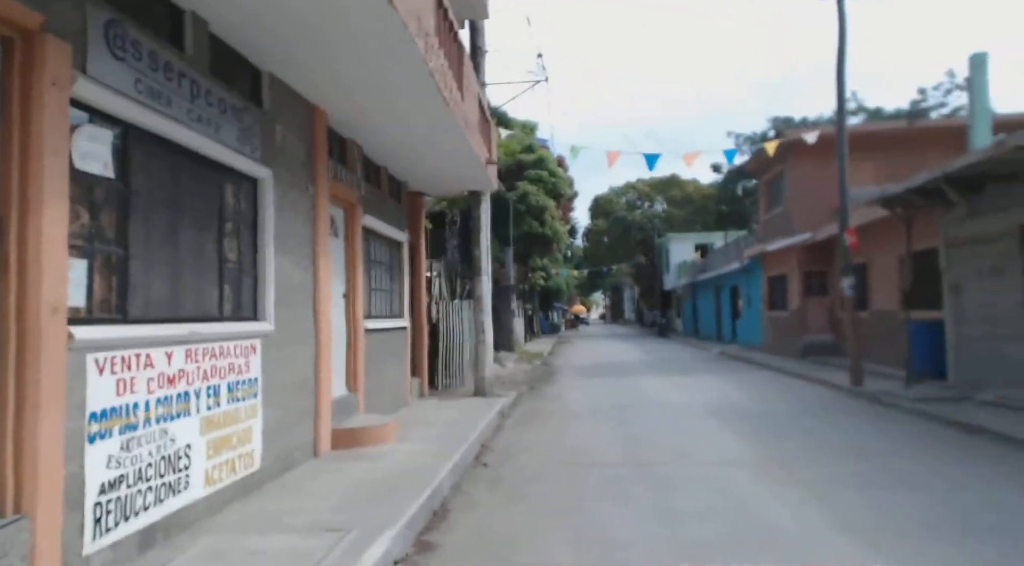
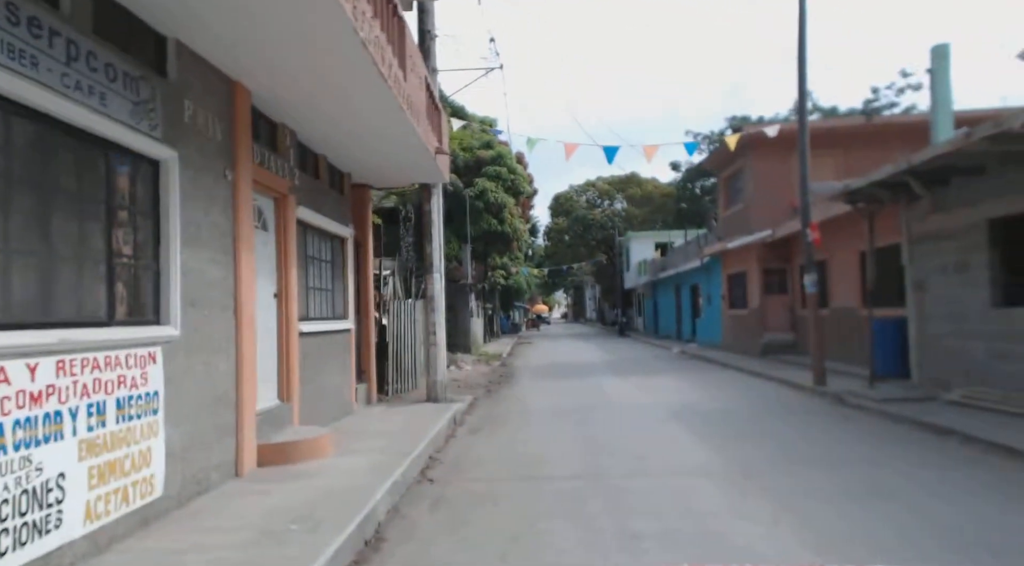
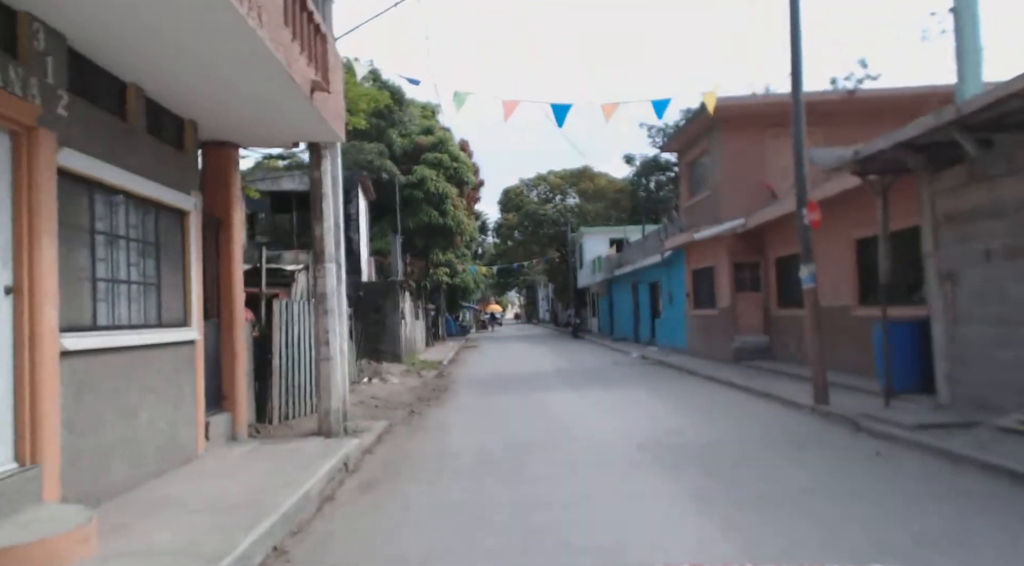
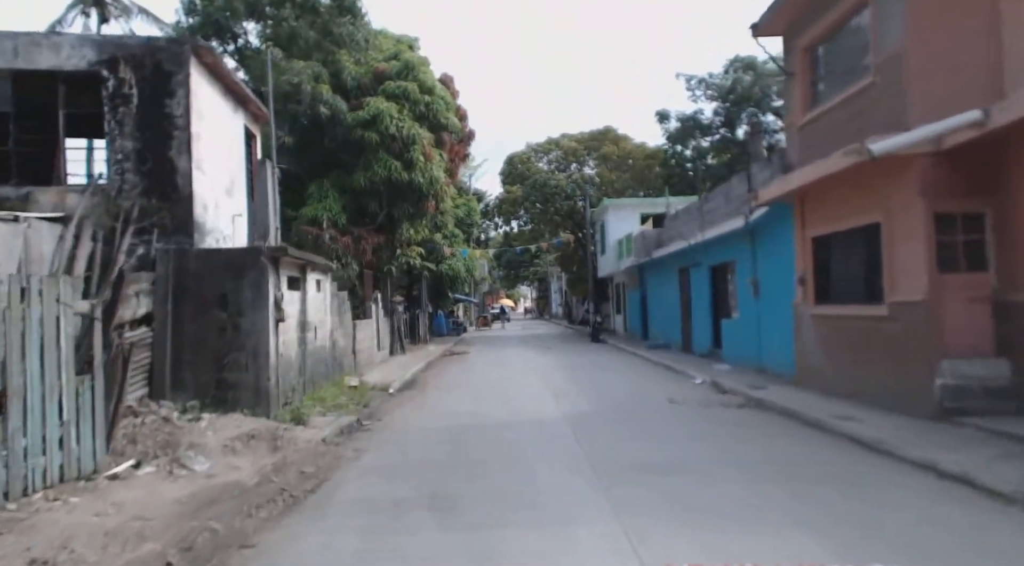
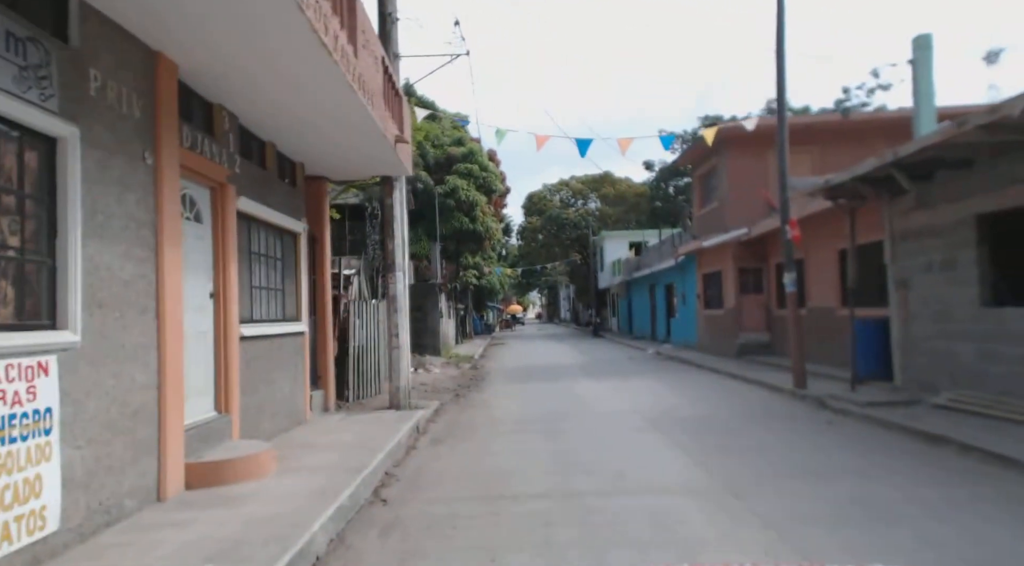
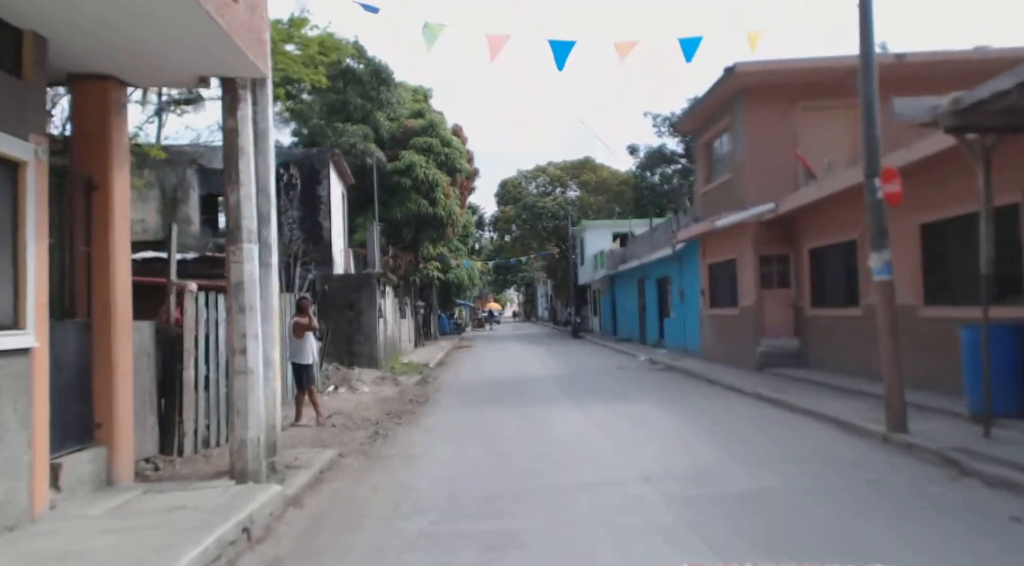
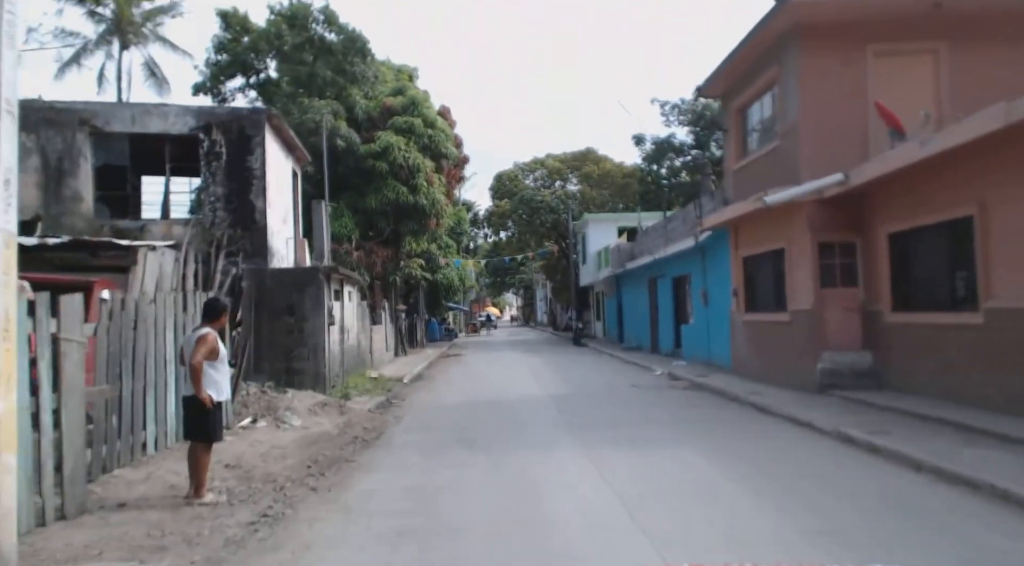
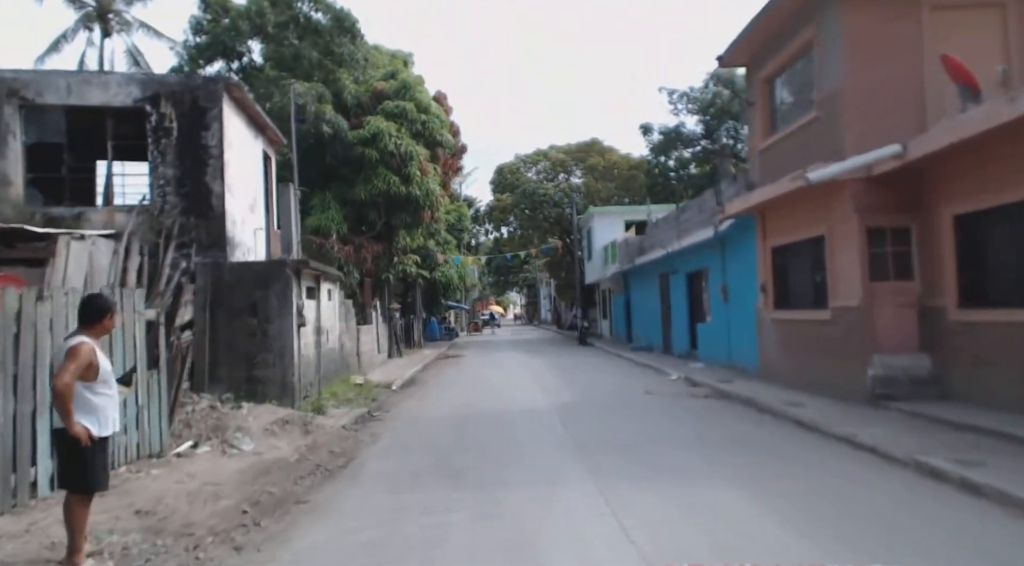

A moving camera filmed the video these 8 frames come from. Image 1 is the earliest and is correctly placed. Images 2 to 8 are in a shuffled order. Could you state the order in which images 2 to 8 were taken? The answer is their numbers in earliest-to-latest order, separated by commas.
2, 5, 3, 6, 7, 8, 4
